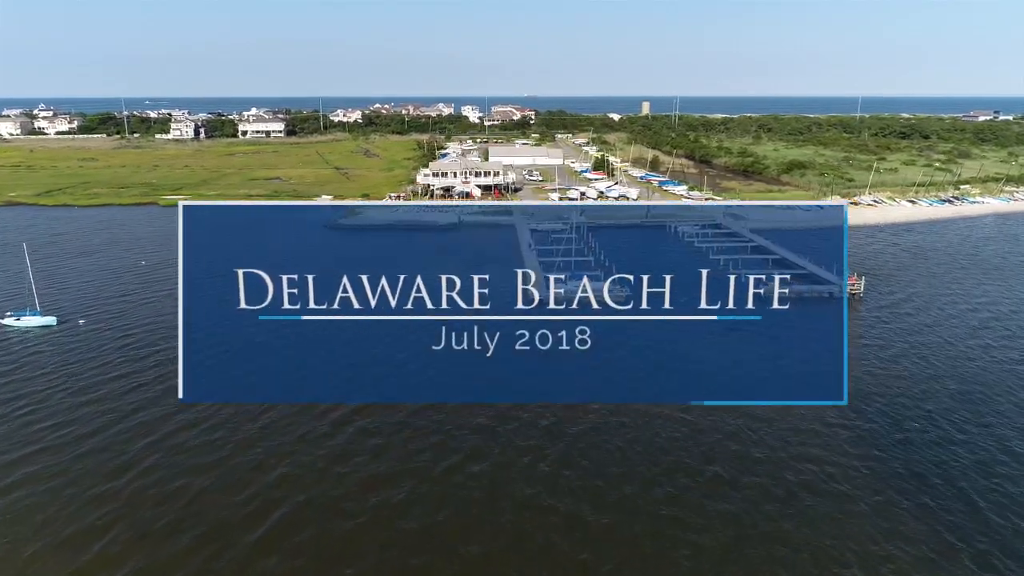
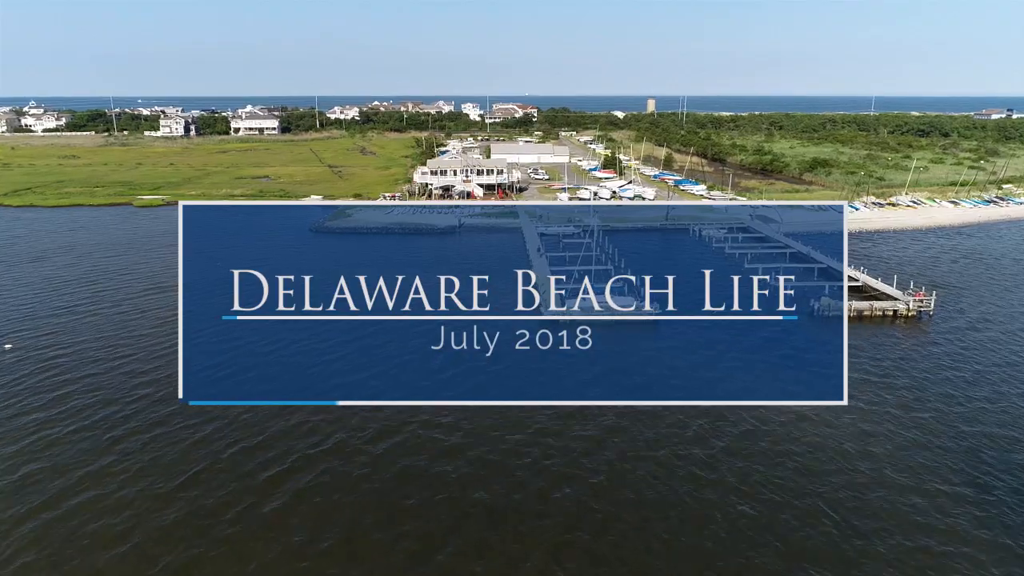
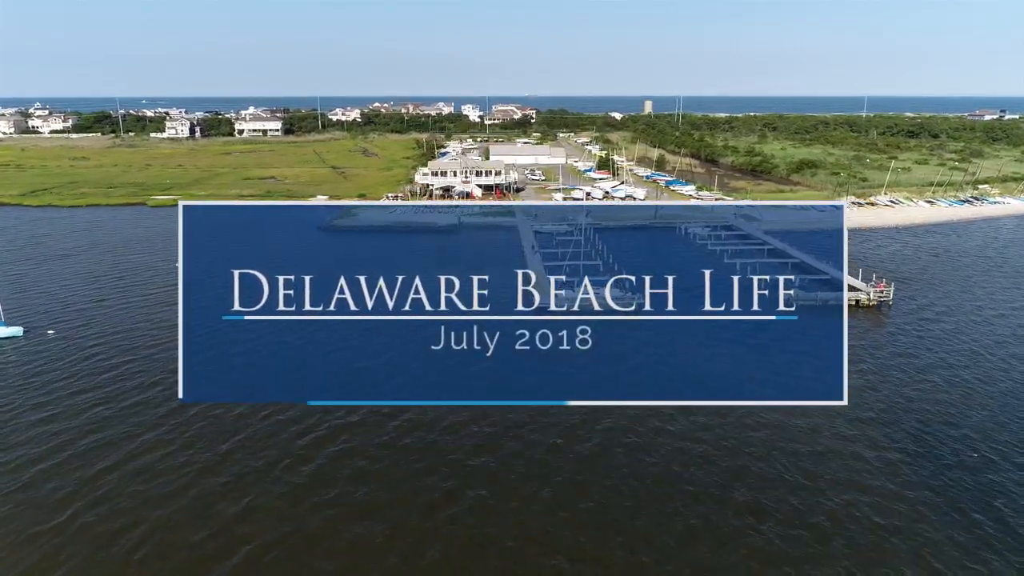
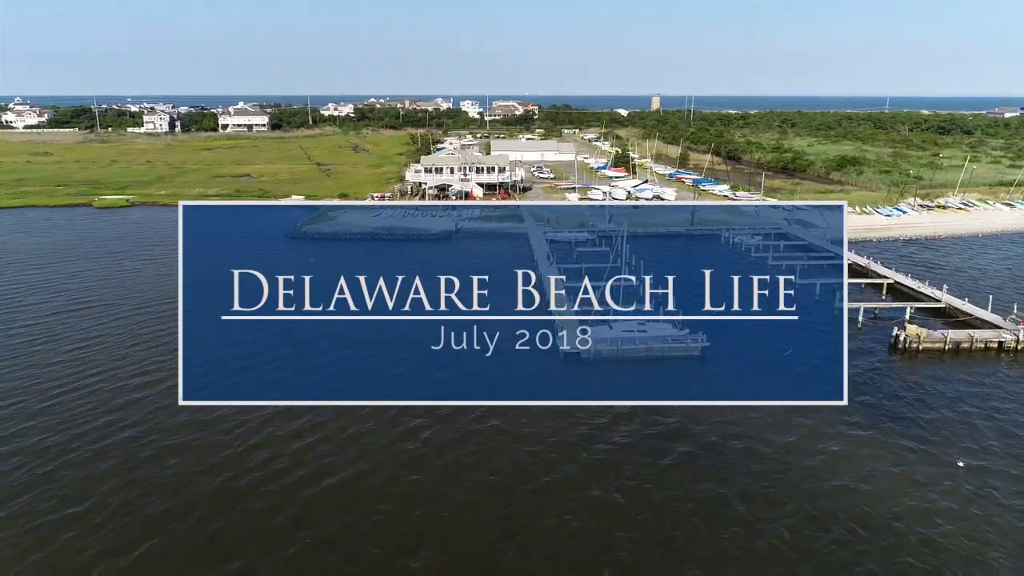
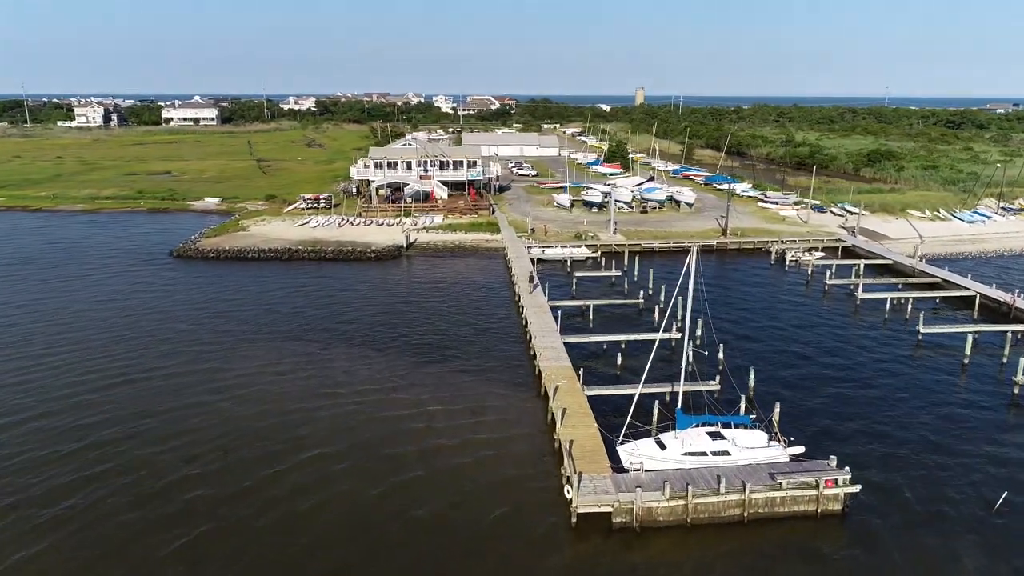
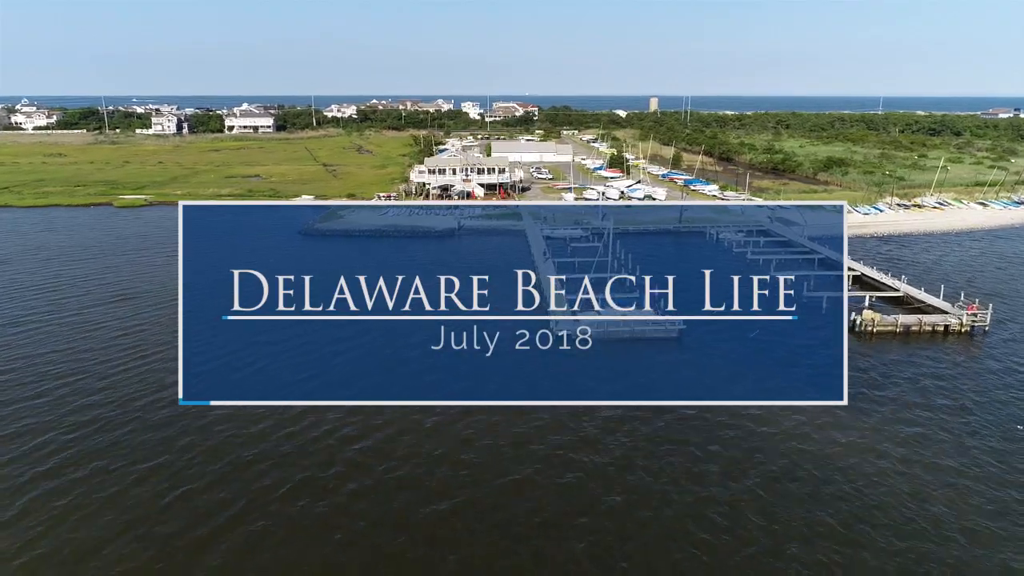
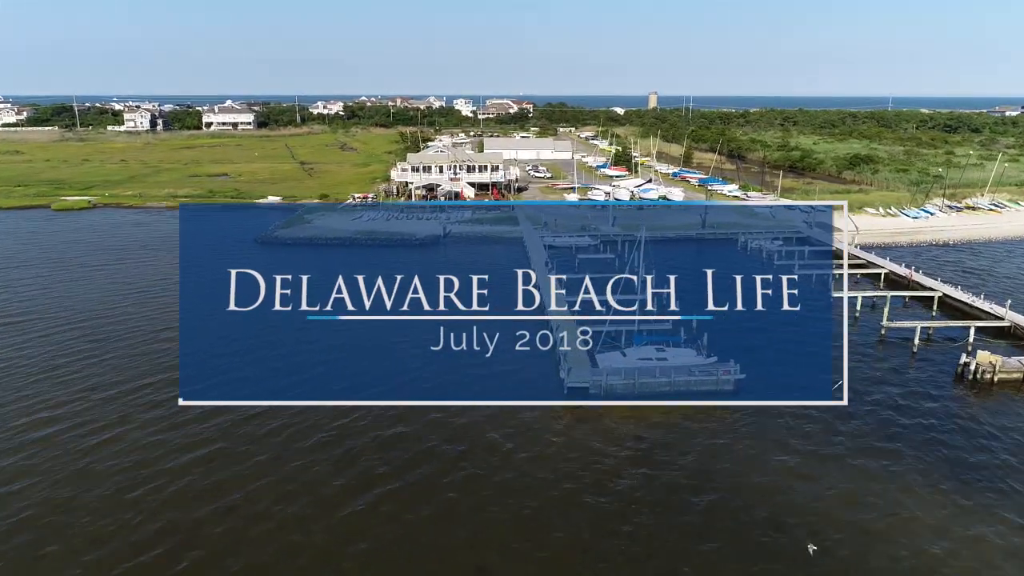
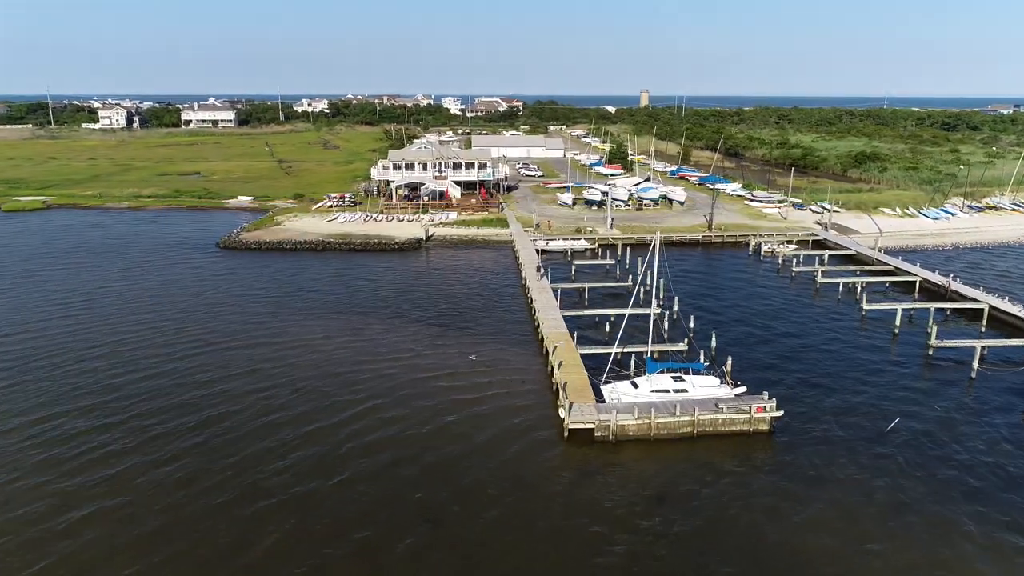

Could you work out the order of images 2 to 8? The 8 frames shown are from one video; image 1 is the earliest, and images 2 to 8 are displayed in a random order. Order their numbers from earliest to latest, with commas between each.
3, 2, 6, 4, 7, 8, 5
